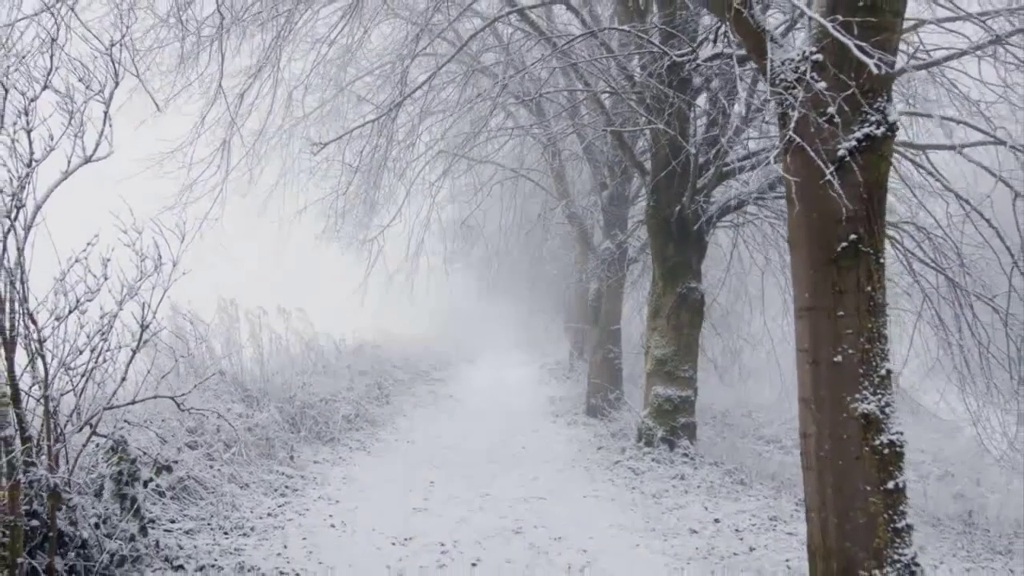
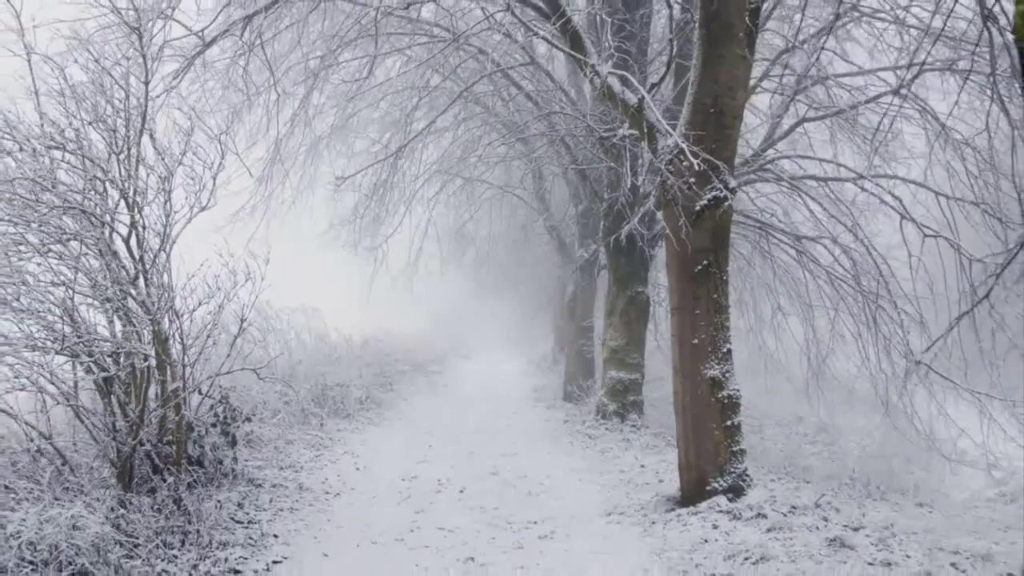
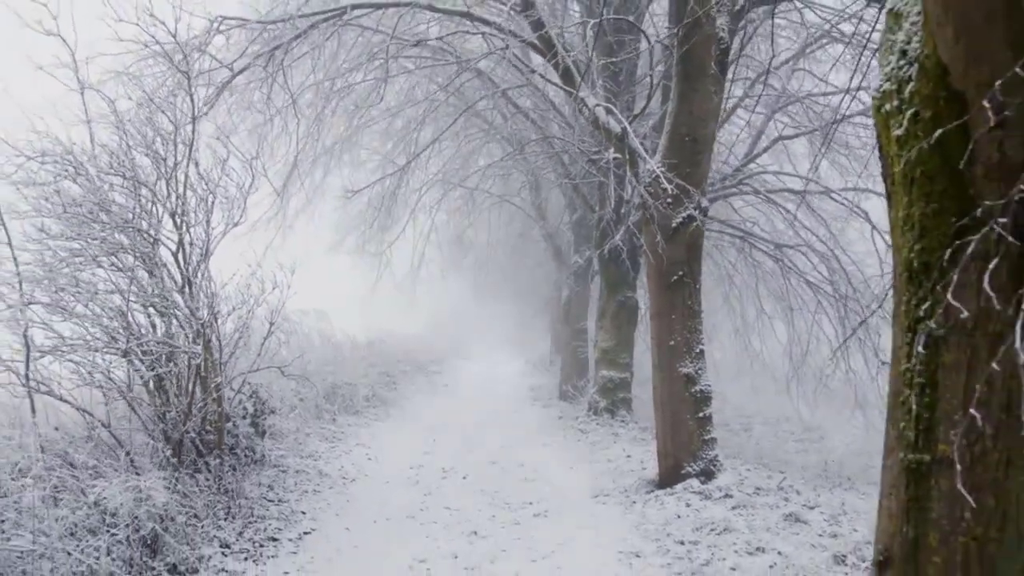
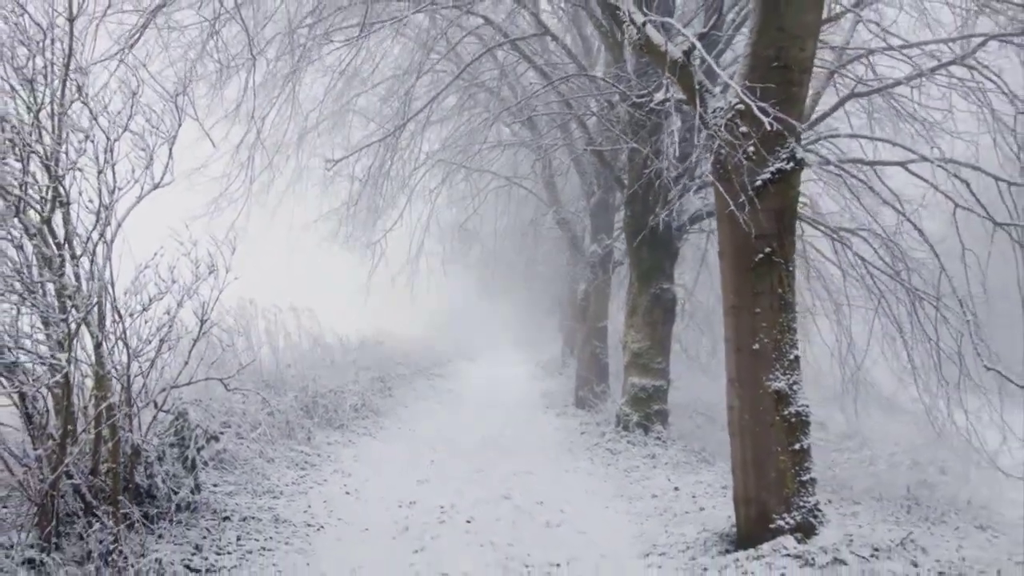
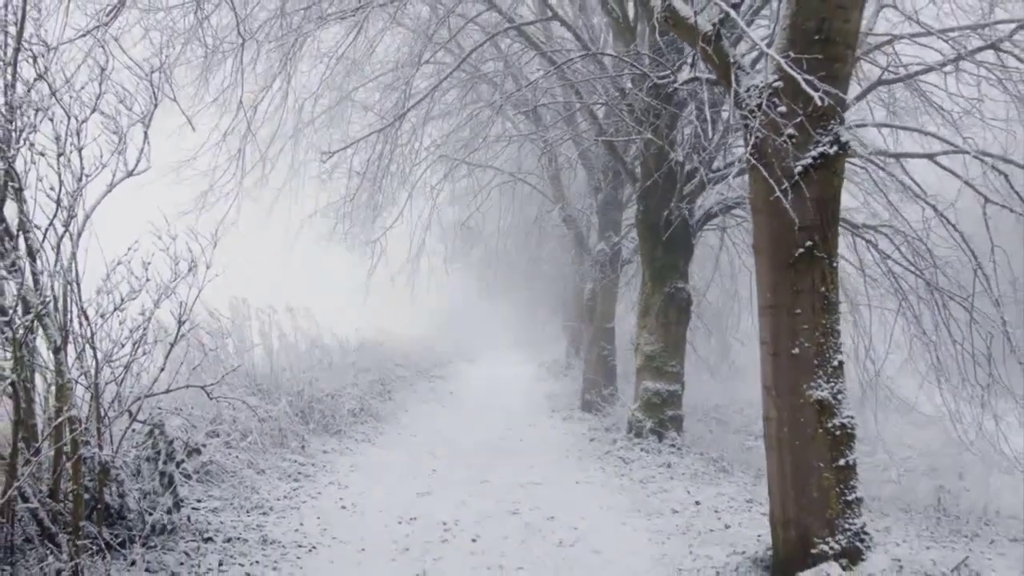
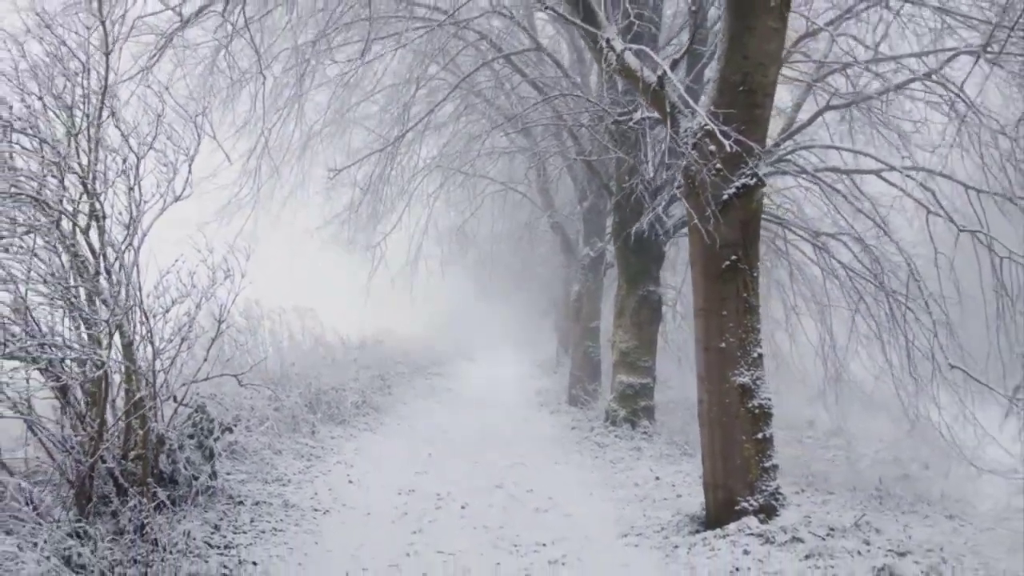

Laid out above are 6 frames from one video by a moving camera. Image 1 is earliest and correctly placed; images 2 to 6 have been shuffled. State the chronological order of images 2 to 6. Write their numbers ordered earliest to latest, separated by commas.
5, 4, 6, 2, 3
